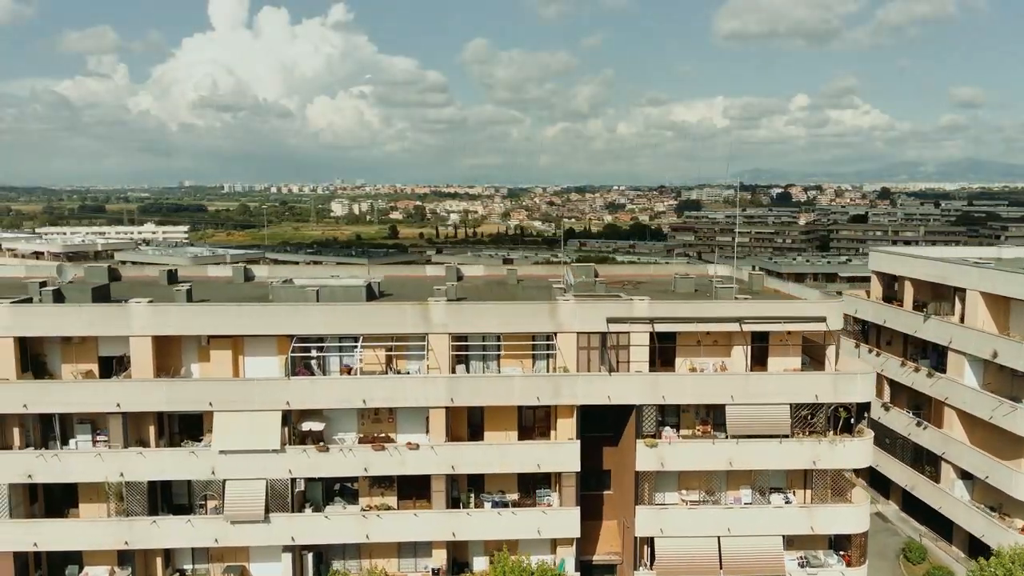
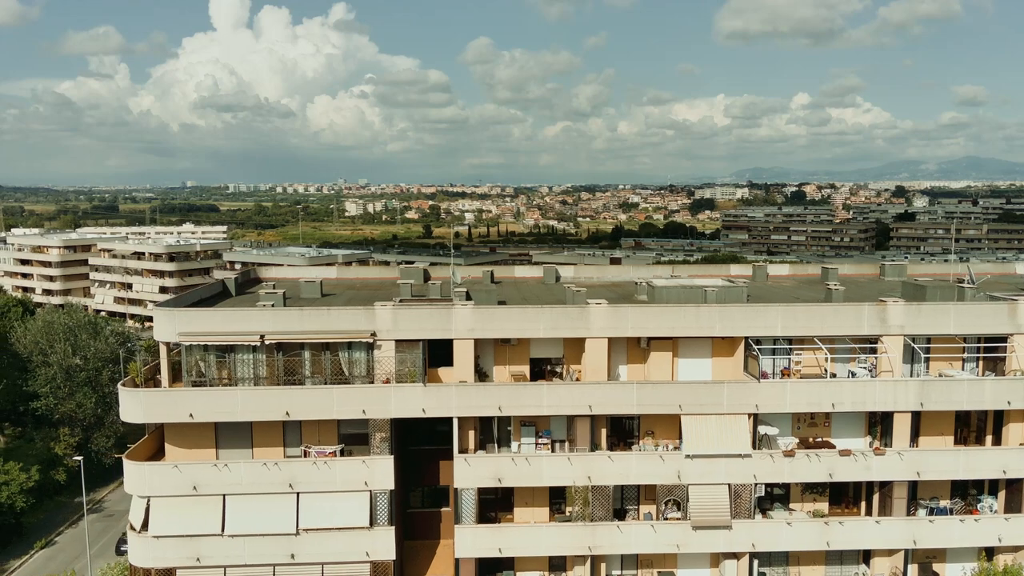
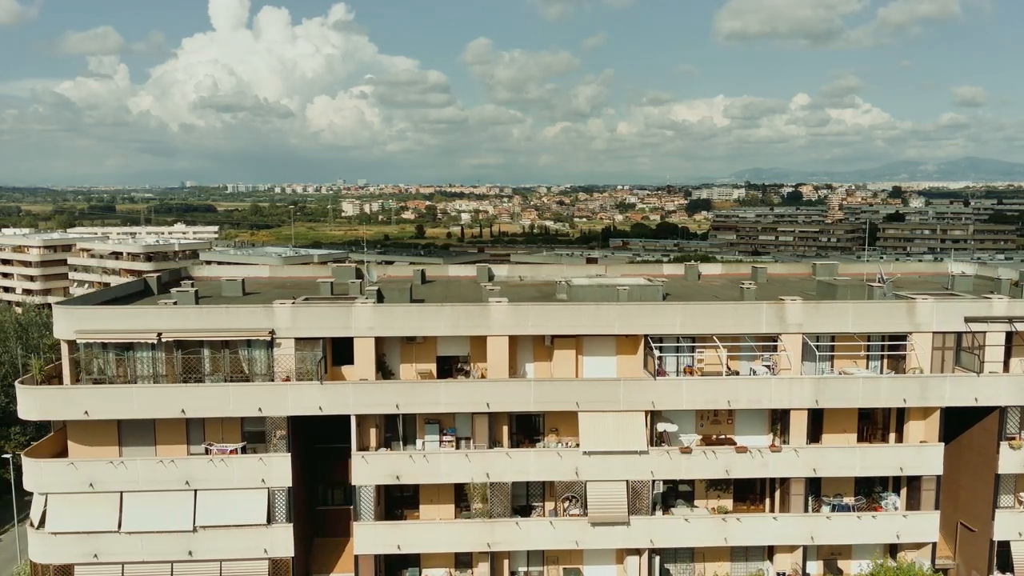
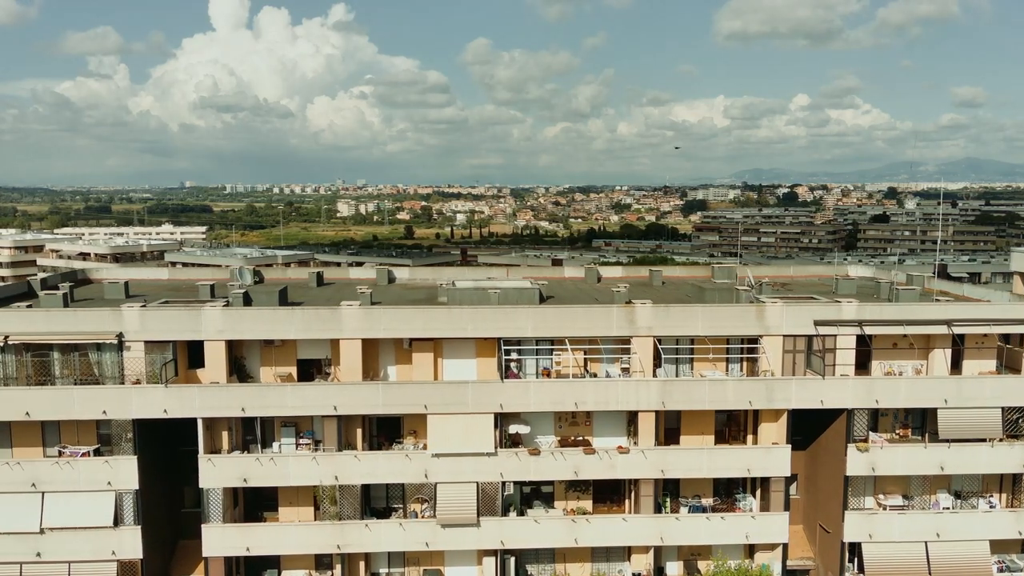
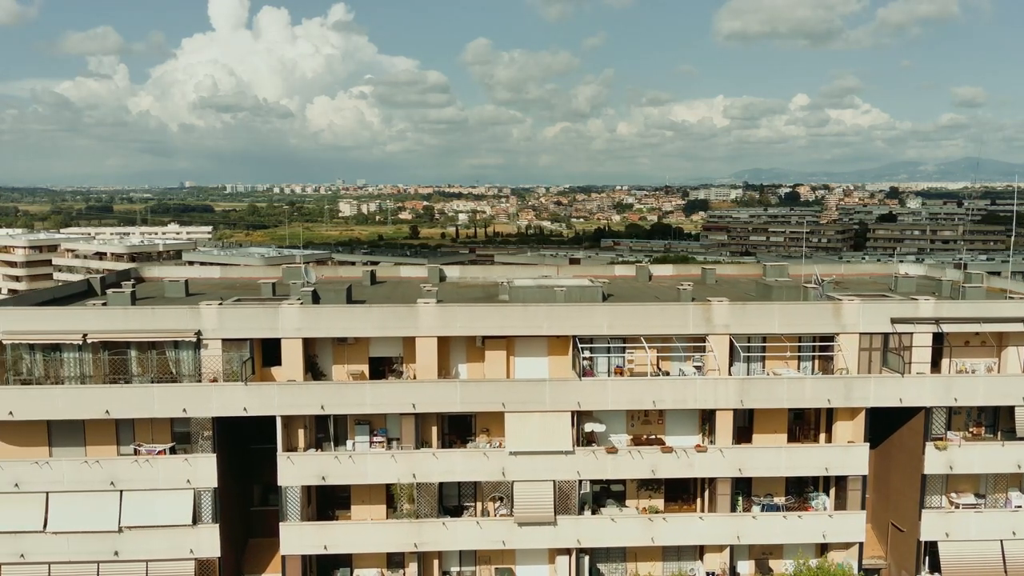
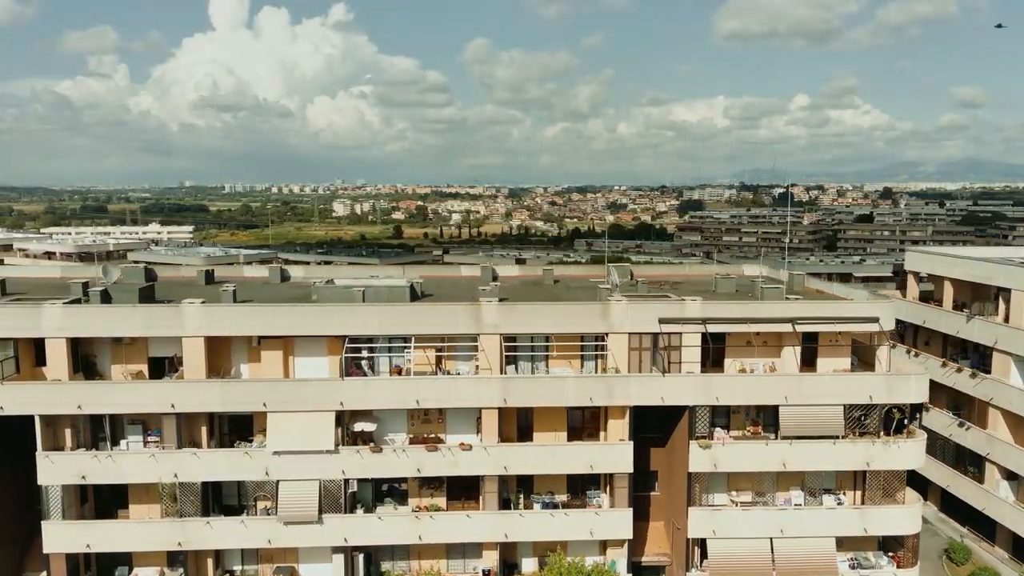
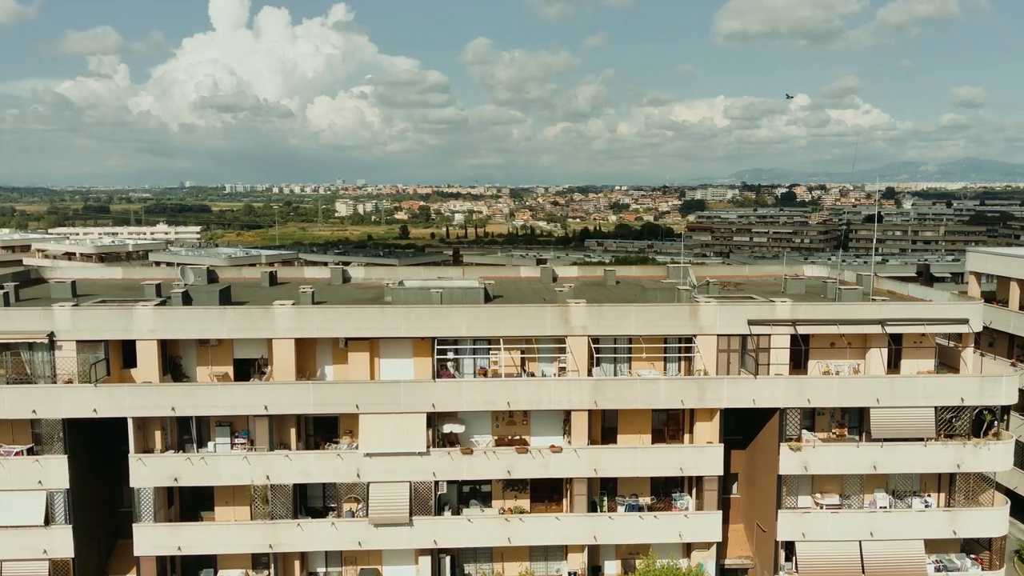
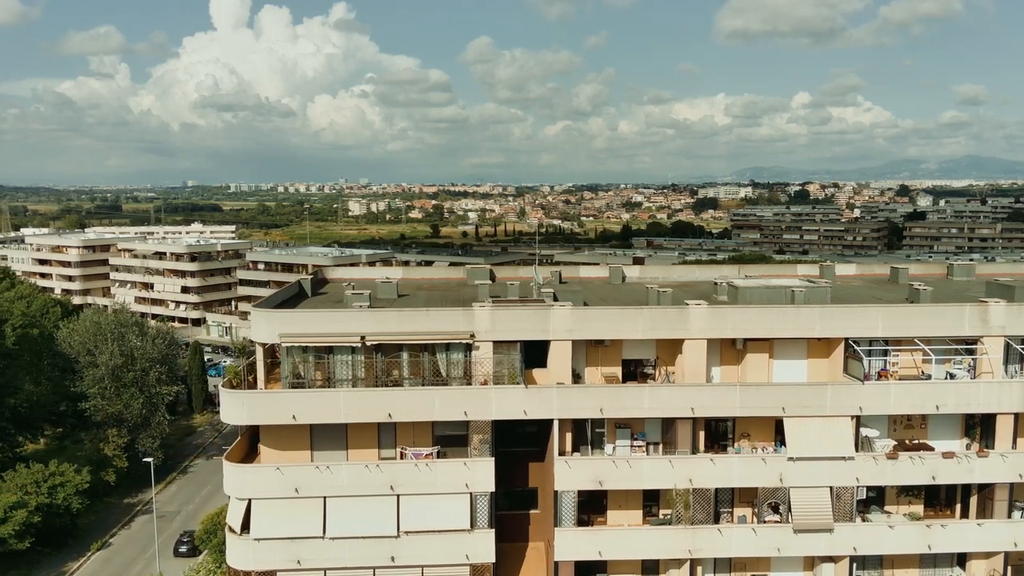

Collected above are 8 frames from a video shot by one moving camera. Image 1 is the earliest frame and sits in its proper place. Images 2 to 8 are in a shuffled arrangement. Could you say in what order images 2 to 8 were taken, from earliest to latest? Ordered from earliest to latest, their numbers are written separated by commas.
6, 7, 4, 5, 3, 2, 8
